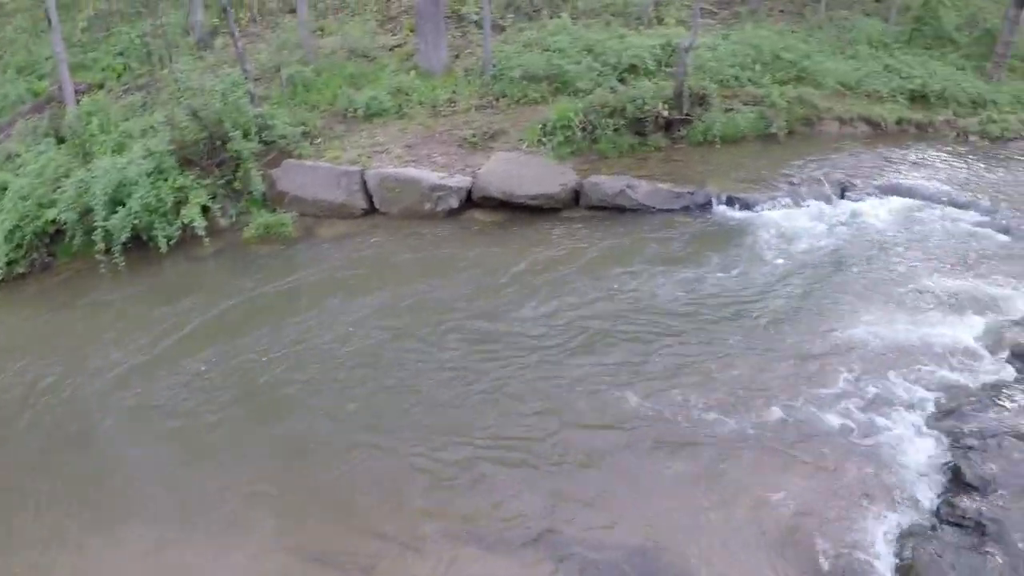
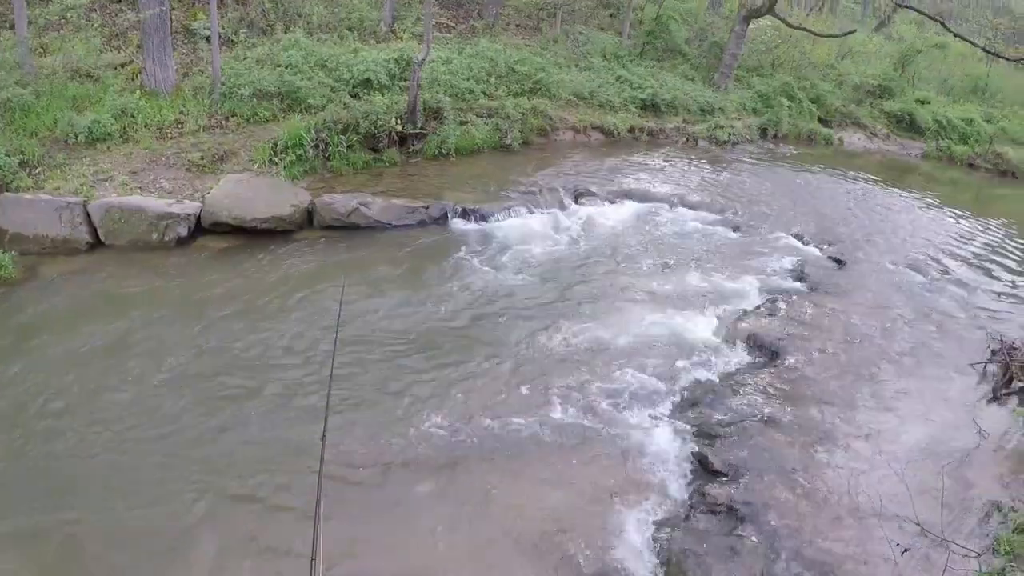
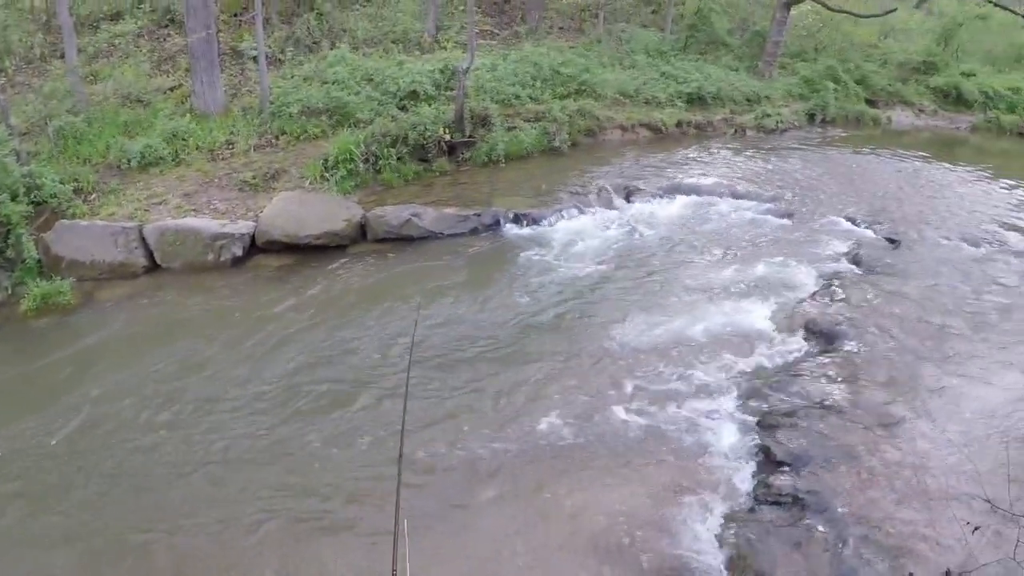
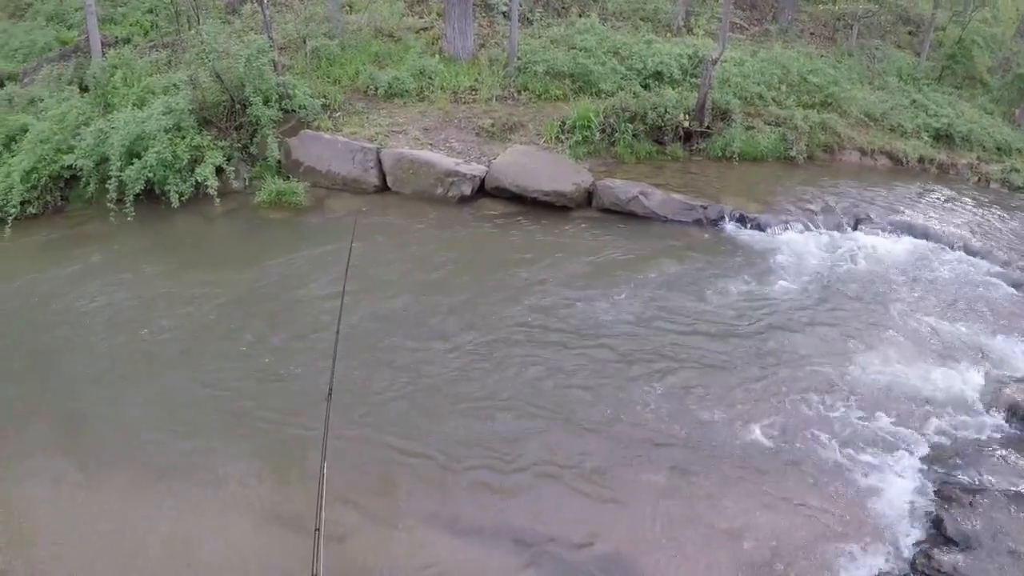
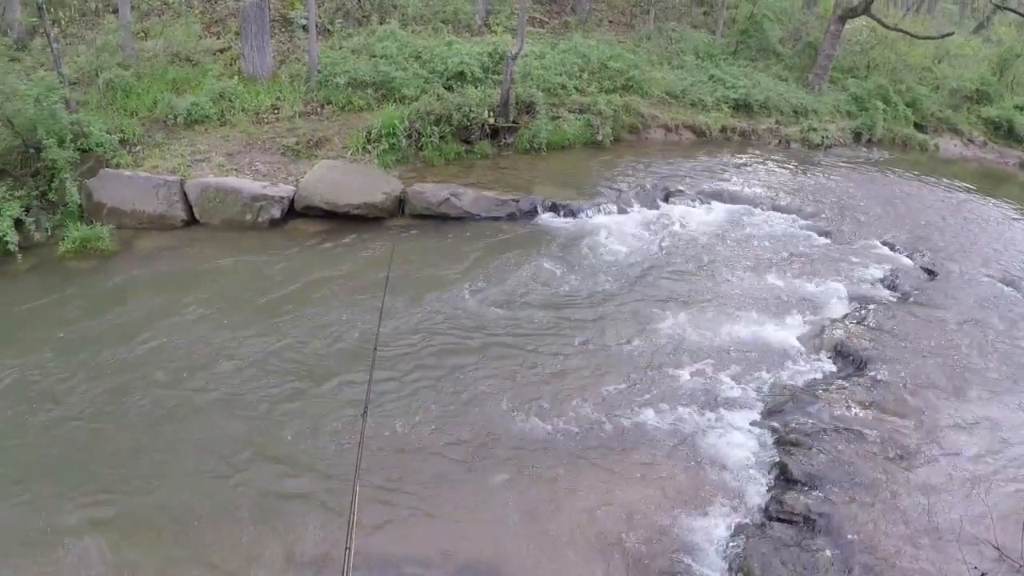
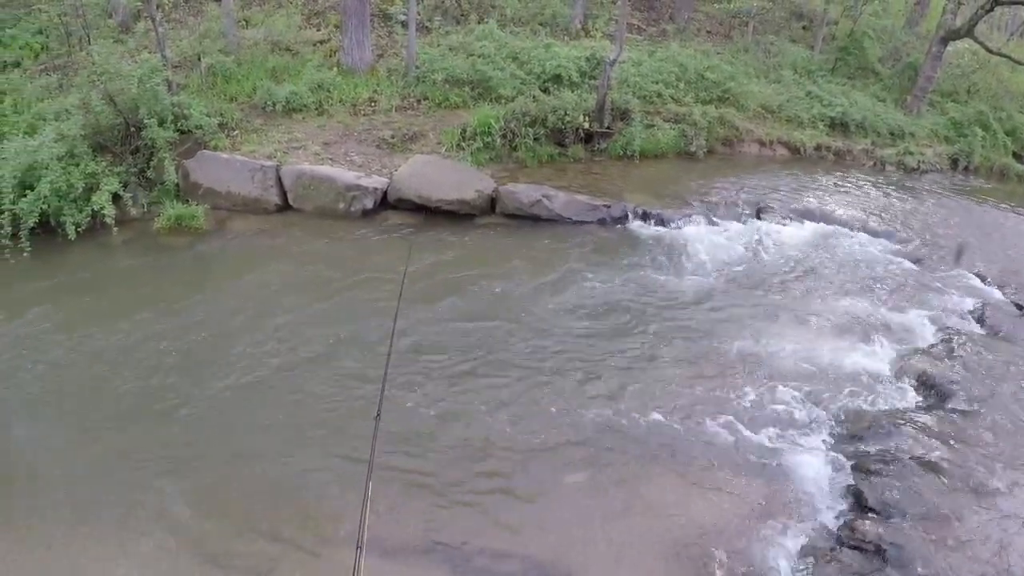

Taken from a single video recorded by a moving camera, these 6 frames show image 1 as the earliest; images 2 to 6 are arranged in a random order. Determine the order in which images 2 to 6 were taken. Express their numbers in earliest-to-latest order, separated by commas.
3, 2, 5, 6, 4
